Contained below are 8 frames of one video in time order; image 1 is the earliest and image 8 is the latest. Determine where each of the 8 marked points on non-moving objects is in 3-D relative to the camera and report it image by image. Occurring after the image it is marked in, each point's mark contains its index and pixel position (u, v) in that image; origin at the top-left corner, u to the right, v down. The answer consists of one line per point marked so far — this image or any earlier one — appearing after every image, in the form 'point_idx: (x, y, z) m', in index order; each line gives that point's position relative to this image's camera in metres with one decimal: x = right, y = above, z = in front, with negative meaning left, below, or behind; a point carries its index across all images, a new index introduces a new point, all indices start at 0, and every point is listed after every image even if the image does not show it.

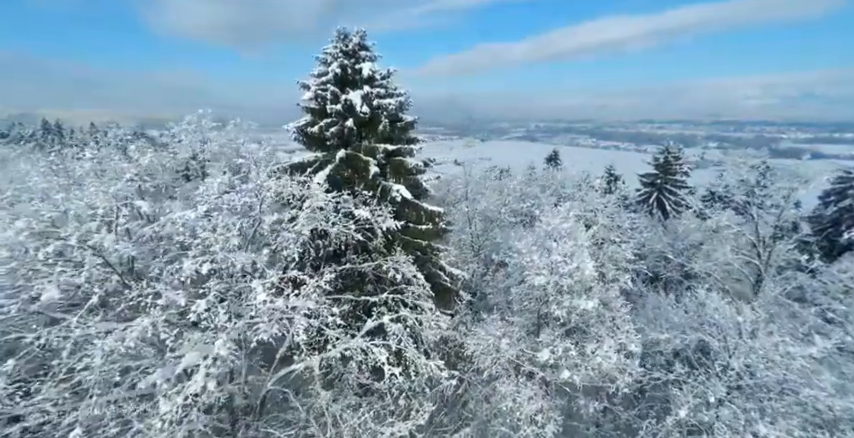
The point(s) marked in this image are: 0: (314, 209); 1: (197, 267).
0: (-2.9, +0.3, +11.4) m
1: (-4.7, -1.0, +8.9) m
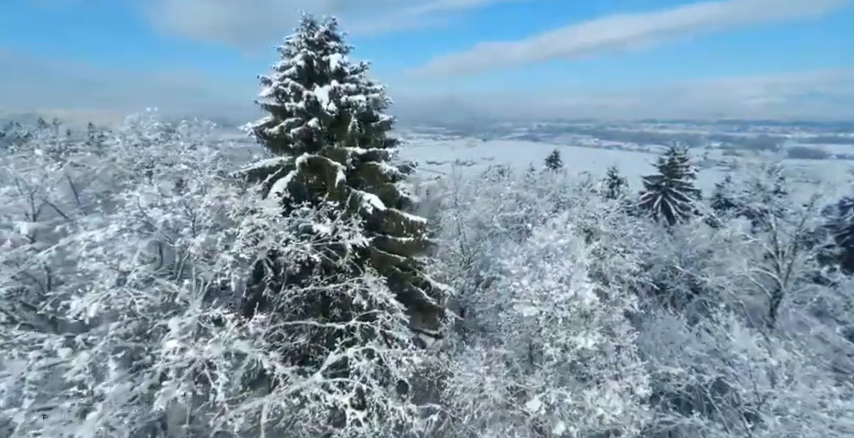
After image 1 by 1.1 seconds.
0: (-3.6, -0.2, +9.6) m
1: (-5.4, -1.4, +7.1) m
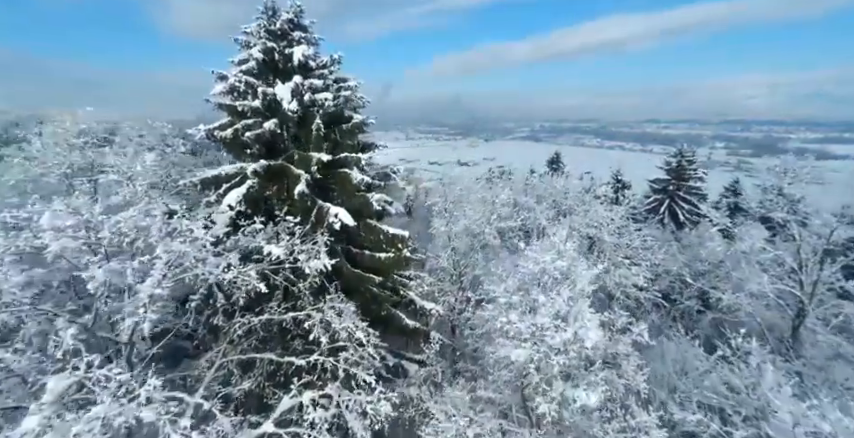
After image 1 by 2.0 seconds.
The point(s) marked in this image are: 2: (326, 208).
0: (-4.2, -0.6, +7.9) m
1: (-6.0, -1.8, +5.3) m
2: (-2.6, +0.3, +11.2) m
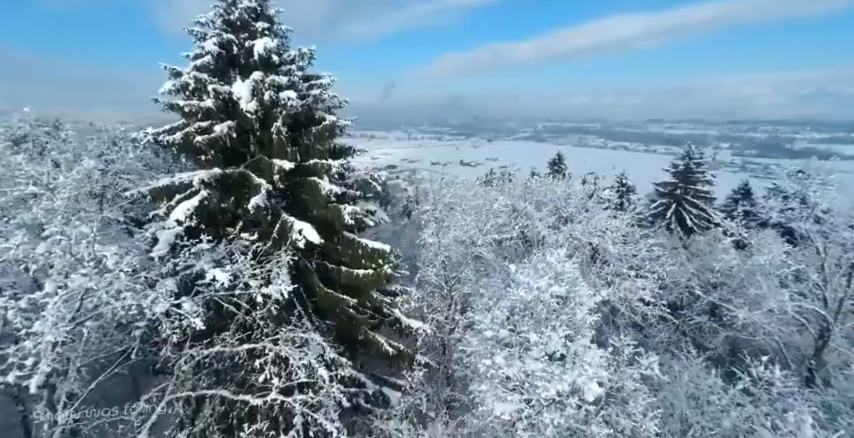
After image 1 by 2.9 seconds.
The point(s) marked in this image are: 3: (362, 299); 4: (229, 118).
0: (-4.8, -0.9, +6.5) m
1: (-6.6, -2.2, +3.9) m
2: (-3.1, -0.1, +9.8) m
3: (-1.9, -2.4, +13.0) m
4: (-4.6, +2.4, +10.2) m
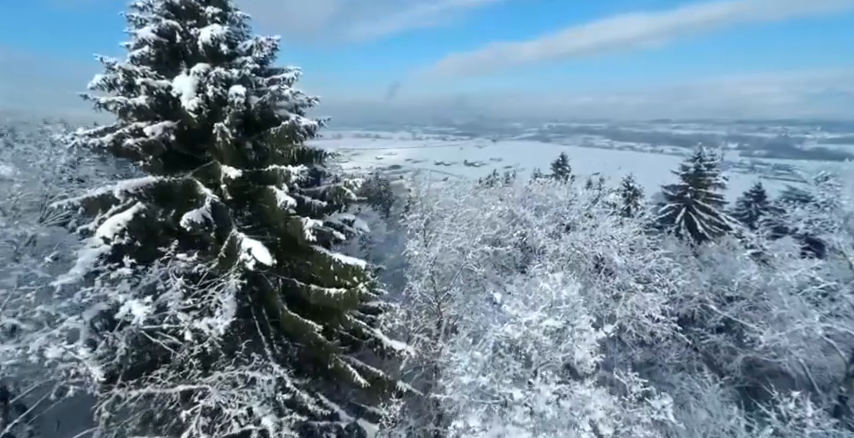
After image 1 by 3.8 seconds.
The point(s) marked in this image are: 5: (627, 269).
0: (-5.3, -1.2, +5.0) m
1: (-7.2, -2.5, +2.5) m
2: (-3.6, -0.4, +8.4) m
3: (-2.4, -2.7, +11.5) m
4: (-5.1, +2.0, +8.8) m
5: (+7.8, -1.9, +17.0) m
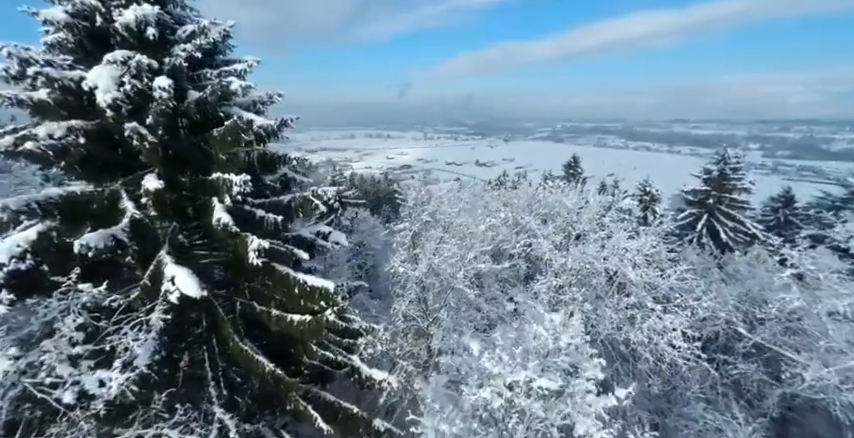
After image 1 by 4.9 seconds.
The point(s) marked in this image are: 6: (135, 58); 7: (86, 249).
0: (-6.0, -1.6, +3.5) m
1: (-7.9, -2.8, +1.1) m
2: (-4.1, -0.7, +6.8) m
3: (-2.9, -3.0, +9.9) m
4: (-5.6, +1.7, +7.3) m
5: (+7.5, -2.3, +15.1) m
6: (-4.7, +2.5, +6.9) m
7: (-4.8, -0.4, +6.3) m
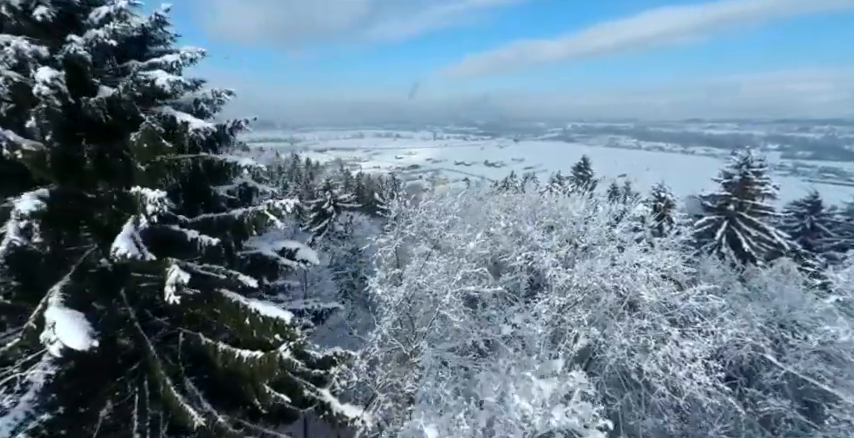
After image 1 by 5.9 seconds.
0: (-6.6, -1.9, +2.1) m
1: (-8.6, -3.1, -0.3) m
2: (-4.7, -1.1, +5.4) m
3: (-3.4, -3.4, +8.4) m
4: (-6.2, +1.4, +5.9) m
5: (+7.1, -2.7, +13.4) m
6: (-5.2, +2.2, +5.5) m
7: (-5.4, -0.7, +4.8) m
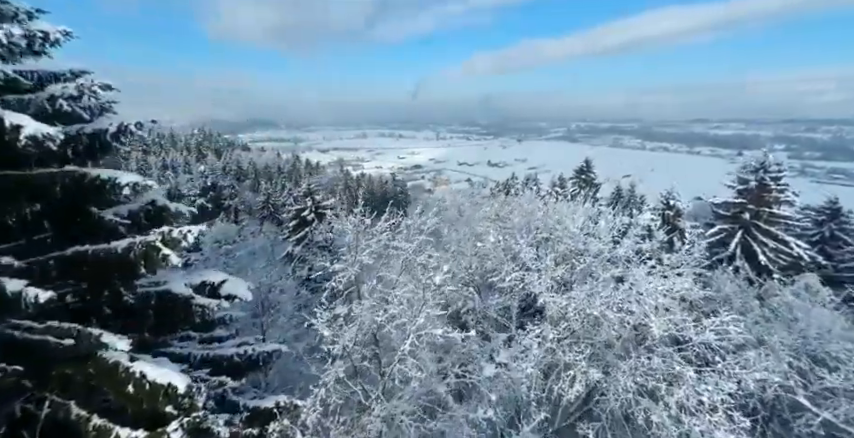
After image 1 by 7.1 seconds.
0: (-7.5, -2.4, +0.1) m
1: (-9.5, -3.6, -2.3) m
2: (-5.6, -1.6, +3.3) m
3: (-4.2, -3.9, +6.4) m
4: (-7.1, +0.9, +3.8) m
5: (+6.3, -3.2, +11.2) m
6: (-6.1, +1.7, +3.4) m
7: (-6.3, -1.2, +2.8) m
